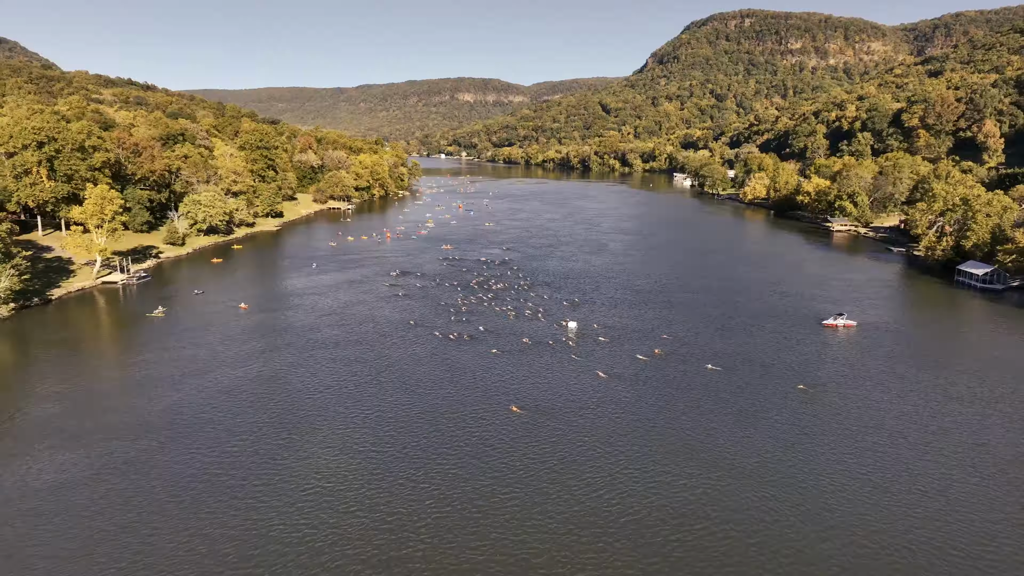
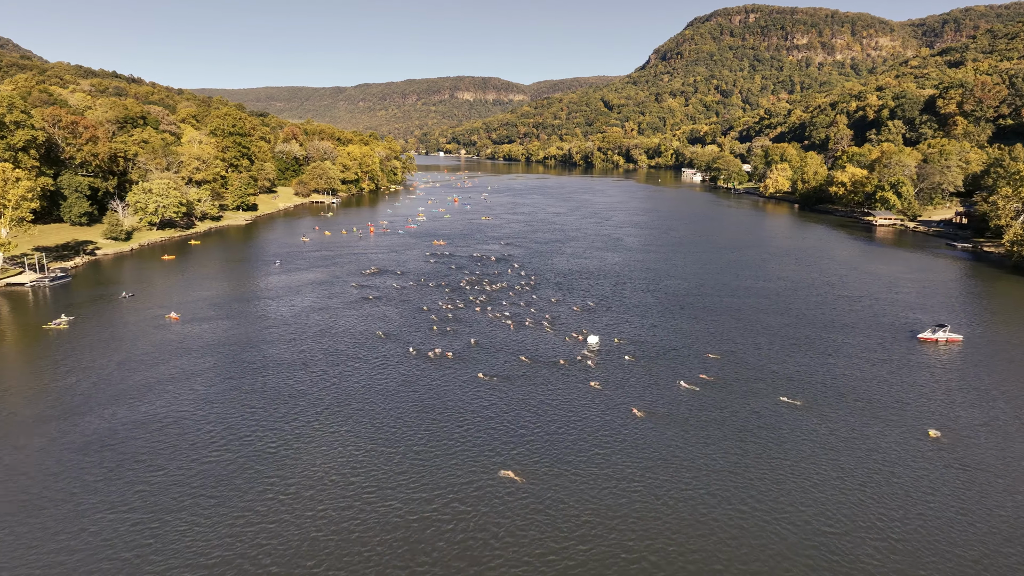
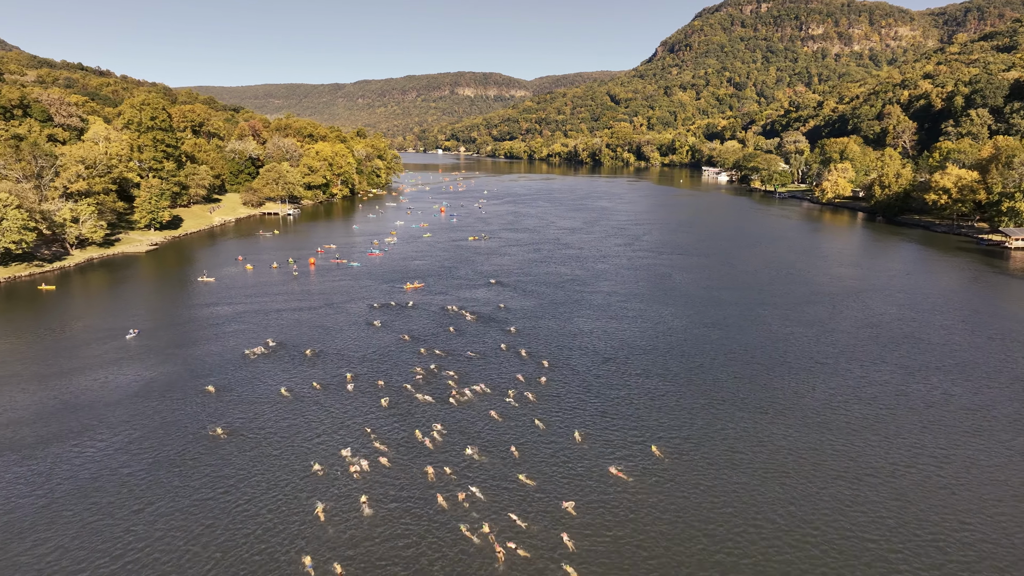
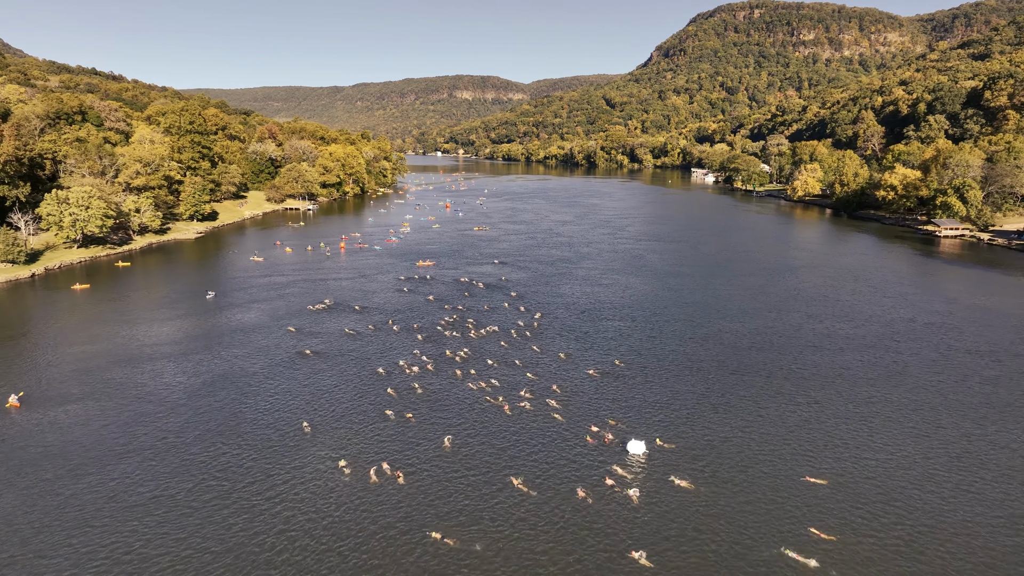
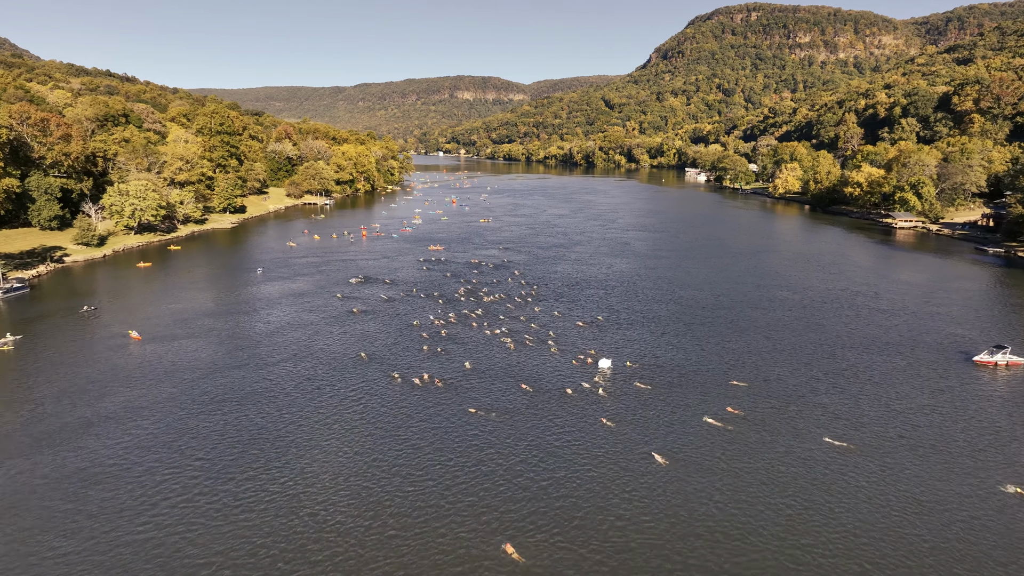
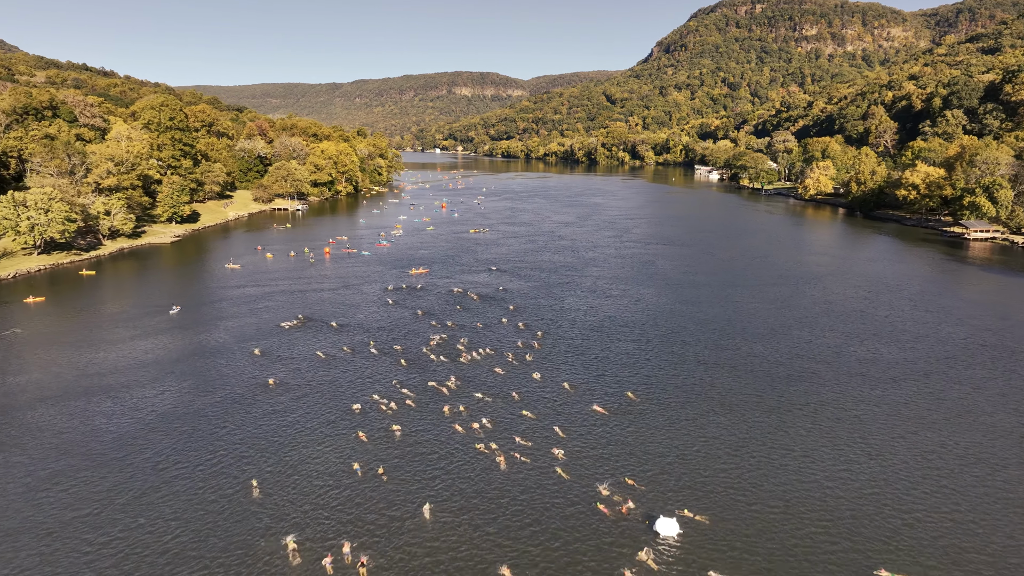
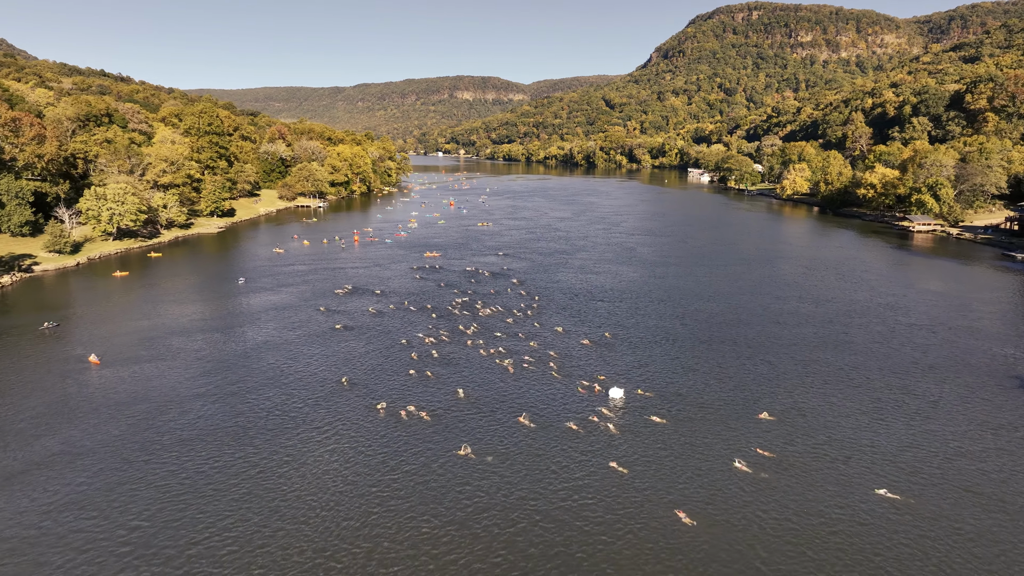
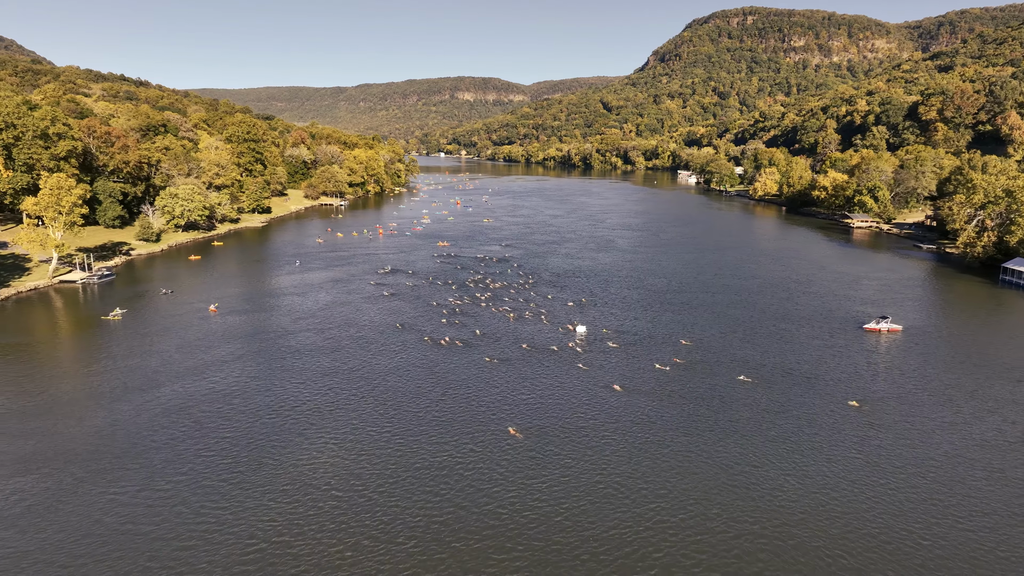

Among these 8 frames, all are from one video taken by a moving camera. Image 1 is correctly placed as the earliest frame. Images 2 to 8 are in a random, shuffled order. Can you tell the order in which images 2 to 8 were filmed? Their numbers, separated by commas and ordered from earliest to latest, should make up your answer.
8, 2, 5, 7, 4, 6, 3
